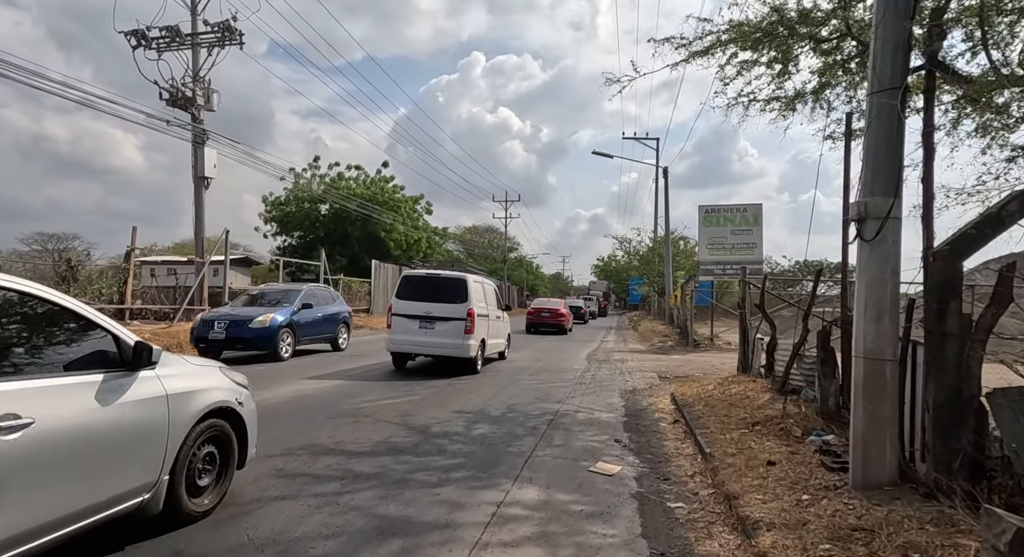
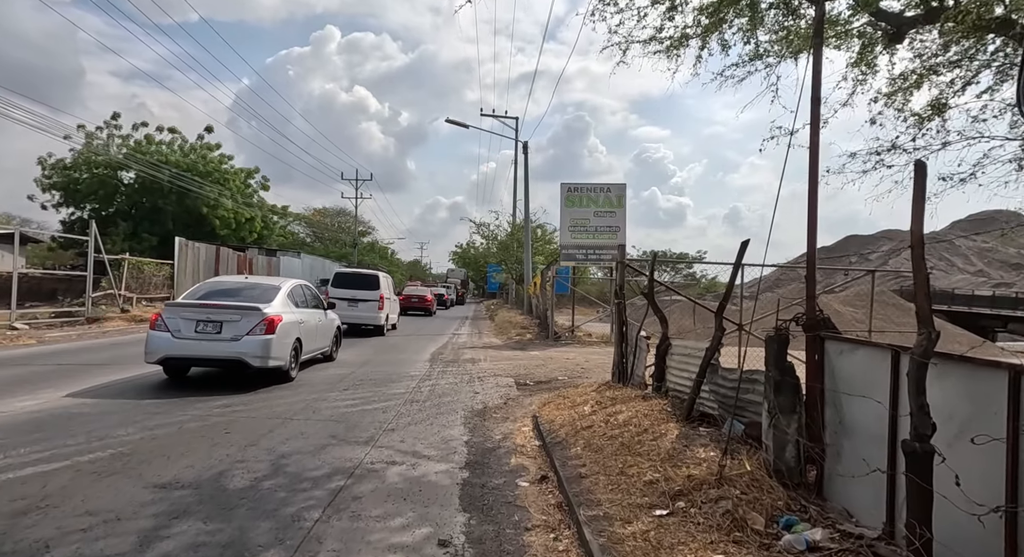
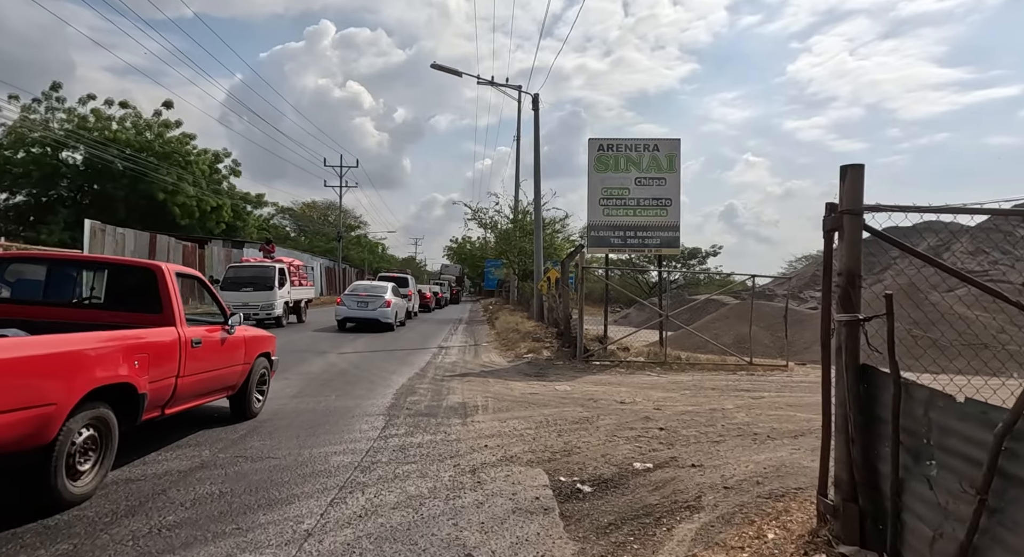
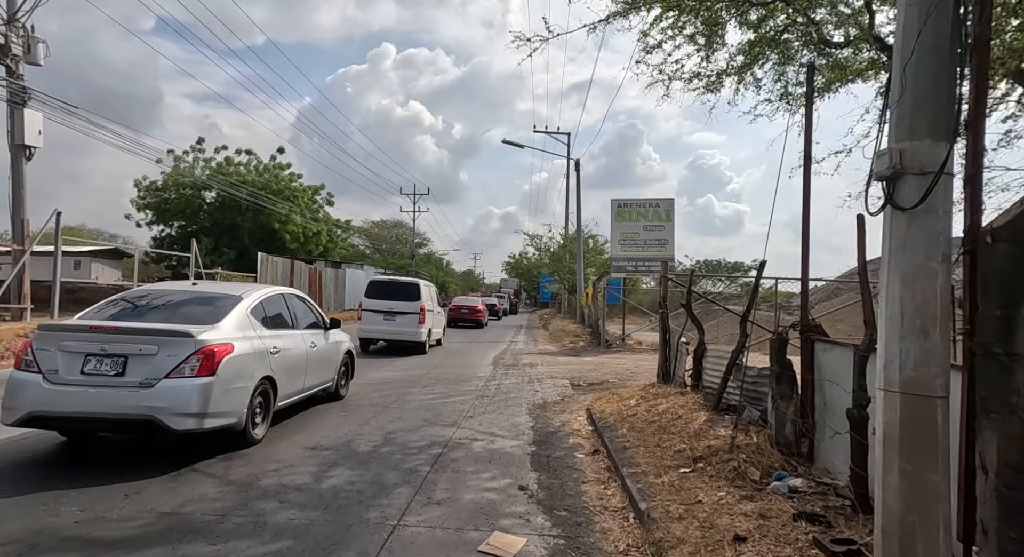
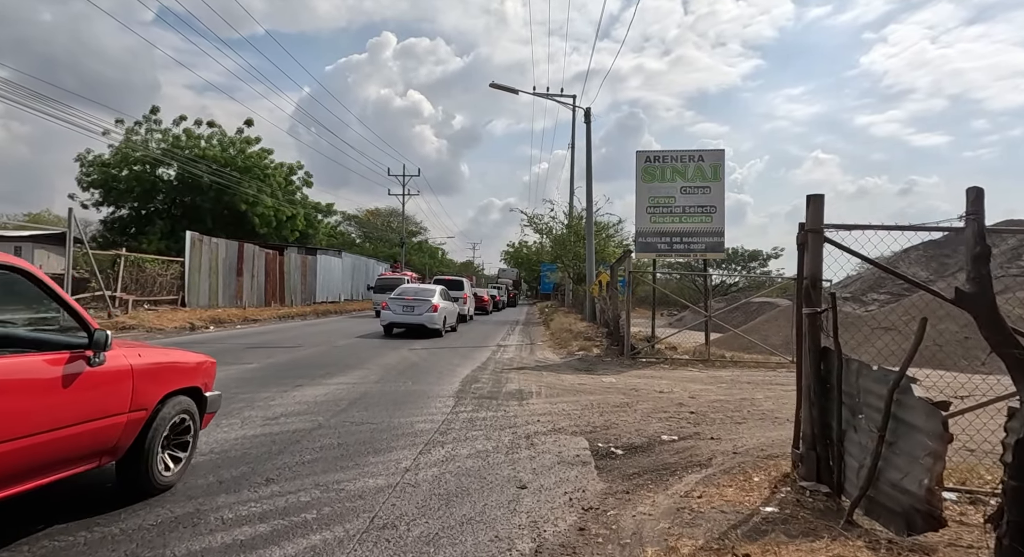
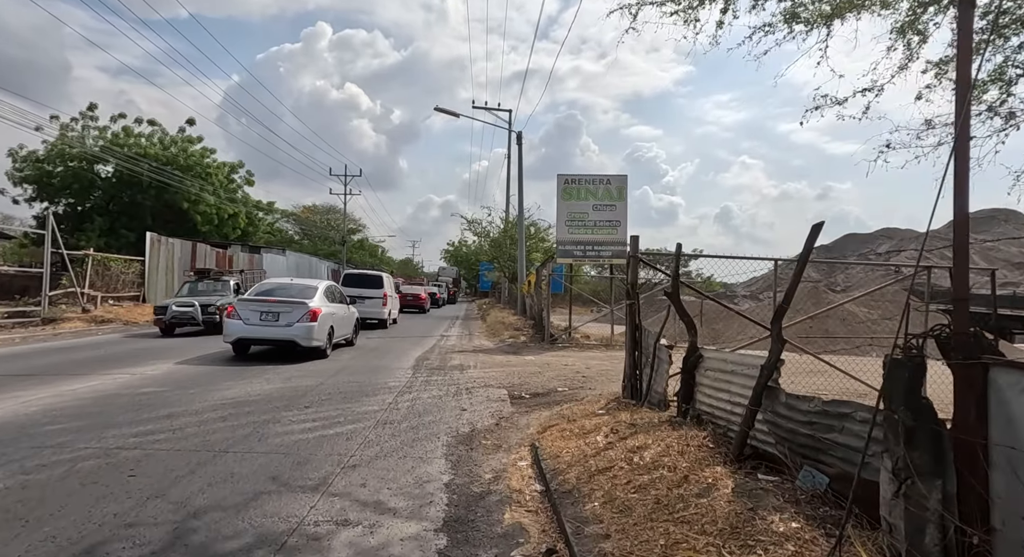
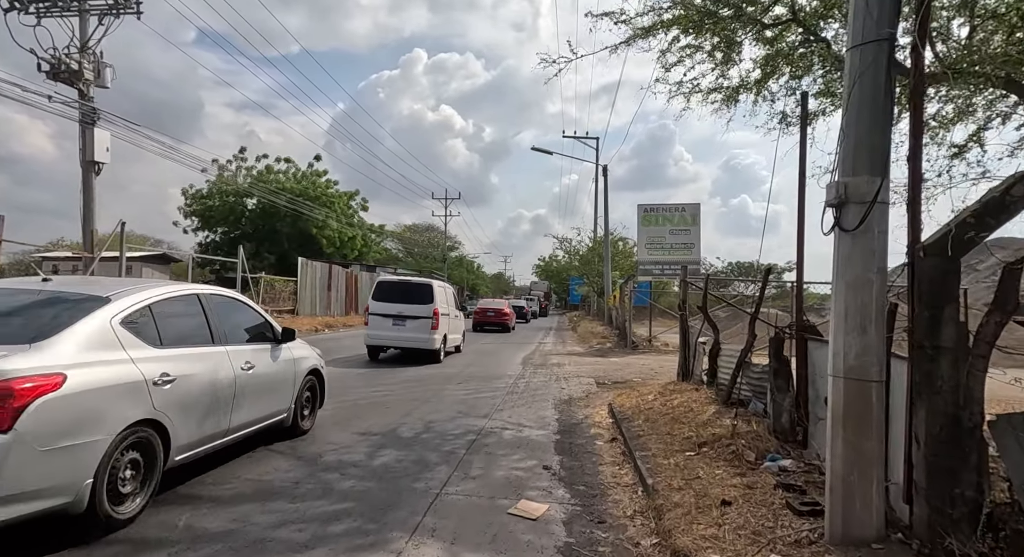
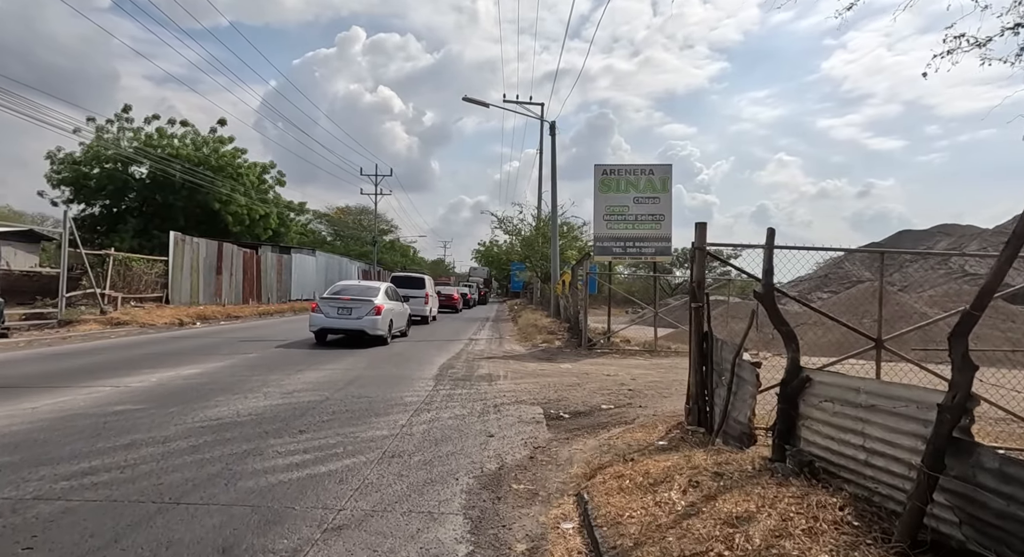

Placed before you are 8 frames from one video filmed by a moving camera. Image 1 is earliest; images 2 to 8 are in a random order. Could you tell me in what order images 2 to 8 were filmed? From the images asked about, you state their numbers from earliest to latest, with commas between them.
7, 4, 2, 6, 8, 5, 3
